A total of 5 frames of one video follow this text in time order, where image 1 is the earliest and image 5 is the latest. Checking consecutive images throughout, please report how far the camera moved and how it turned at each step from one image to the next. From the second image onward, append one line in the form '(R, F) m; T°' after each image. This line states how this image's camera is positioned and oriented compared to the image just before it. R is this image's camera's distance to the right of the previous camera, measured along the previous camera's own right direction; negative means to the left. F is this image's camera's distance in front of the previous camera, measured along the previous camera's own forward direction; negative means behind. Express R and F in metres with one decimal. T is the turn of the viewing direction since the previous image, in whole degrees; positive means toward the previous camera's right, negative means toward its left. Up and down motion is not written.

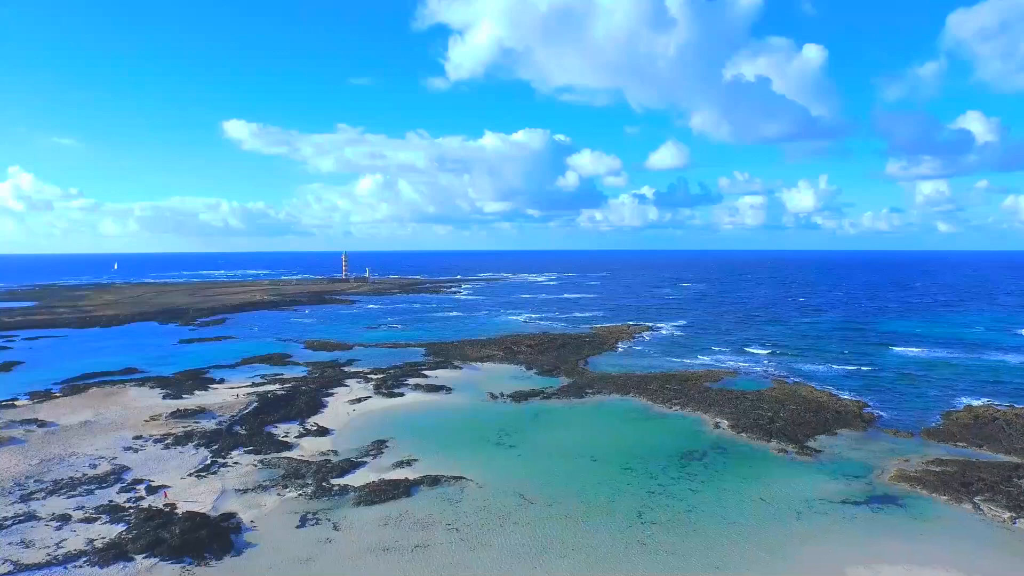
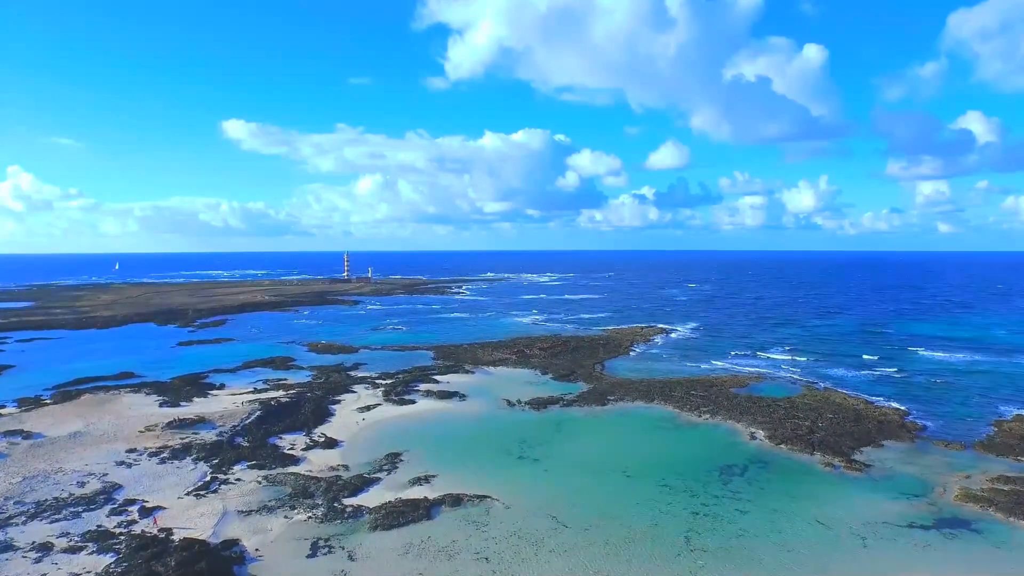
(-1.0, +1.8) m; 0°
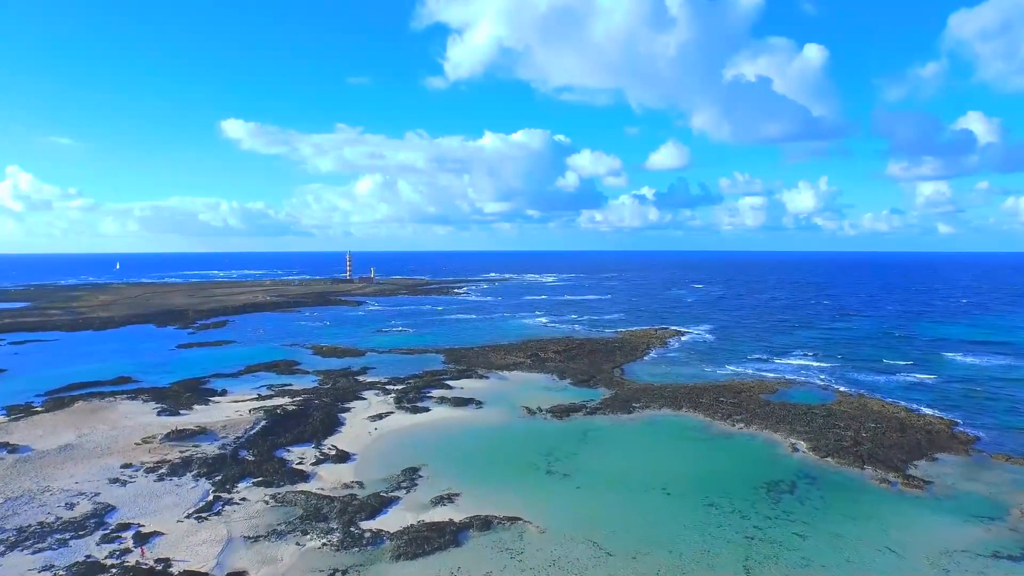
(-1.1, +1.7) m; 0°
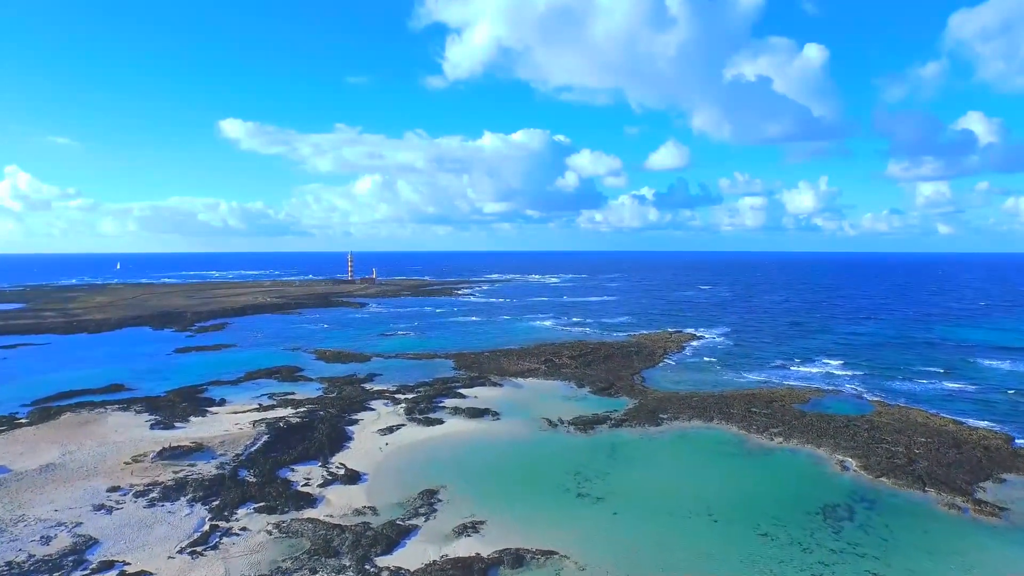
(-1.0, +1.9) m; 0°
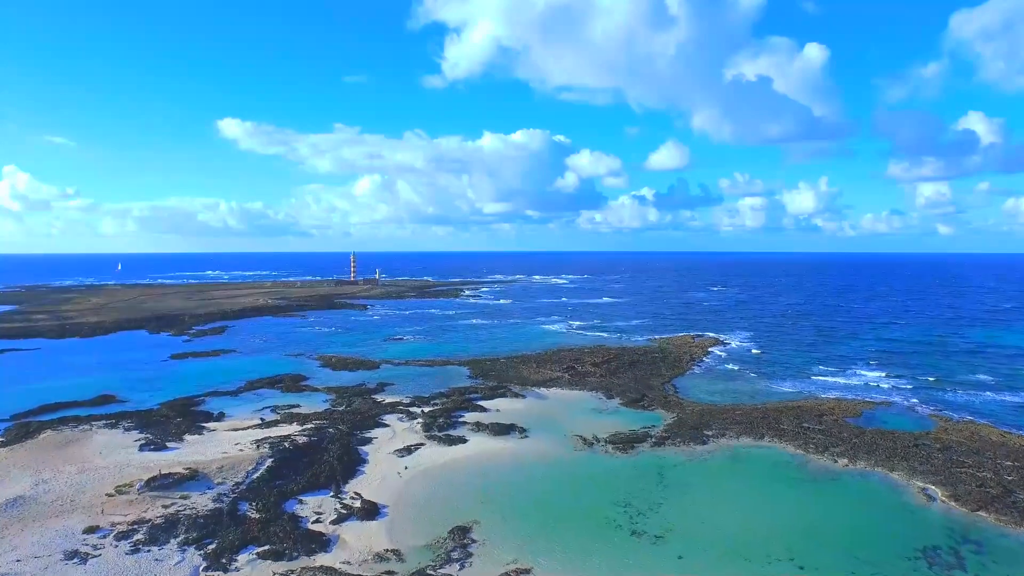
(-1.4, +2.7) m; 0°
